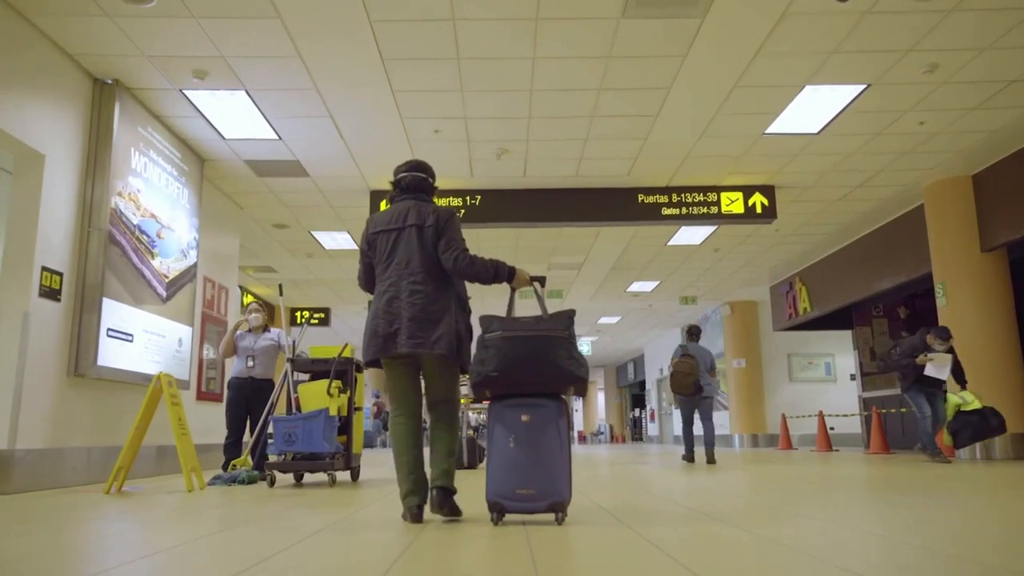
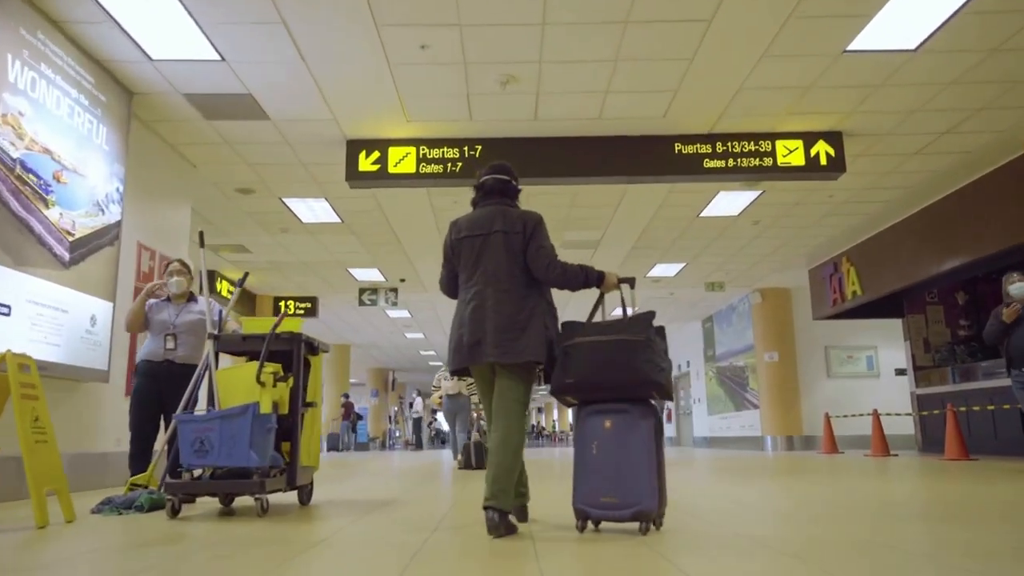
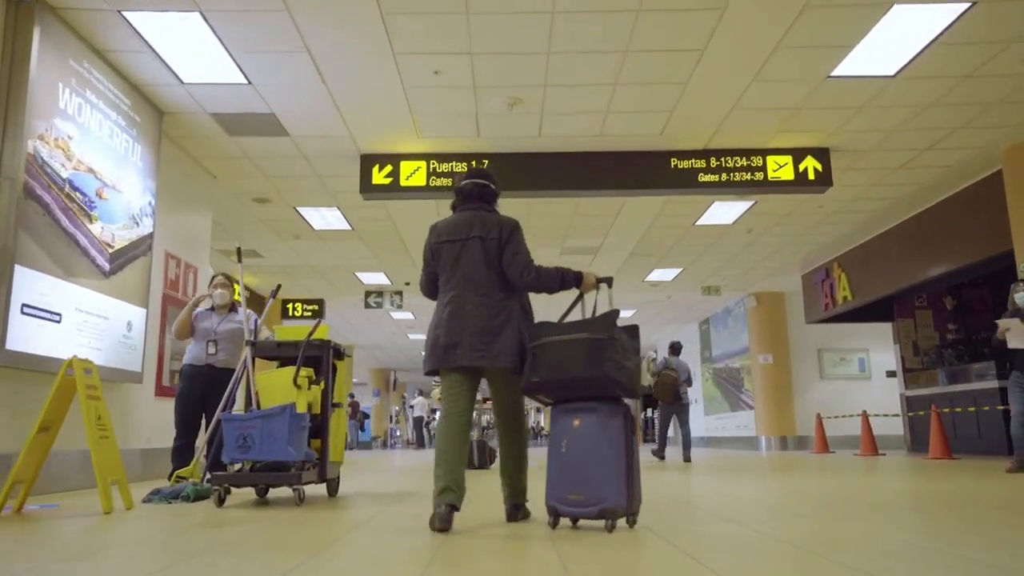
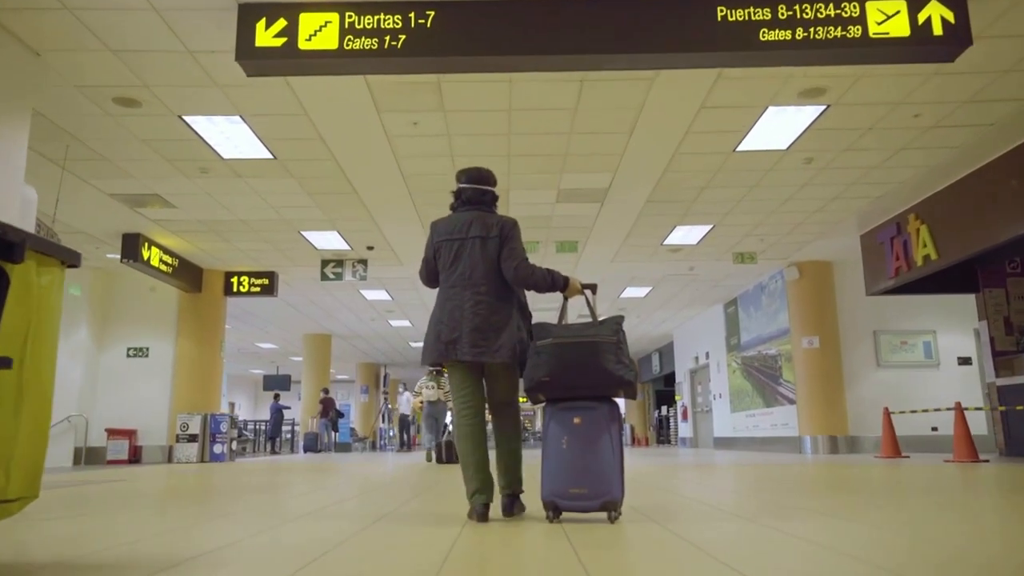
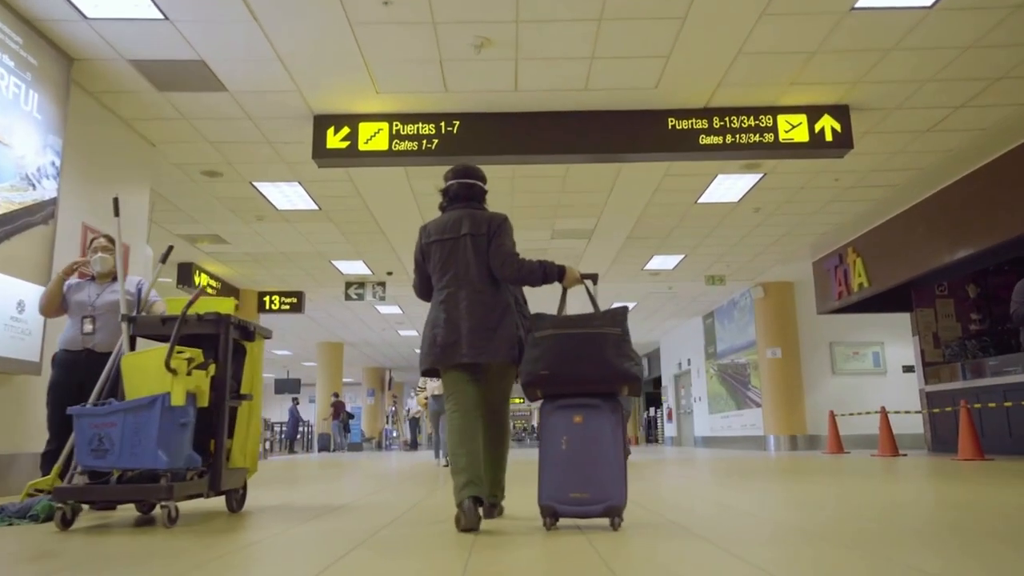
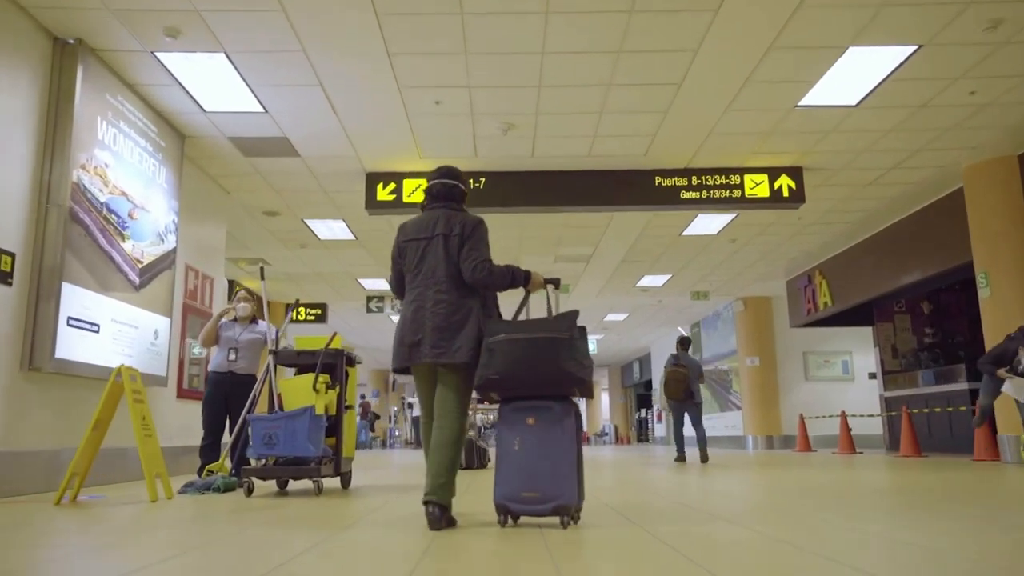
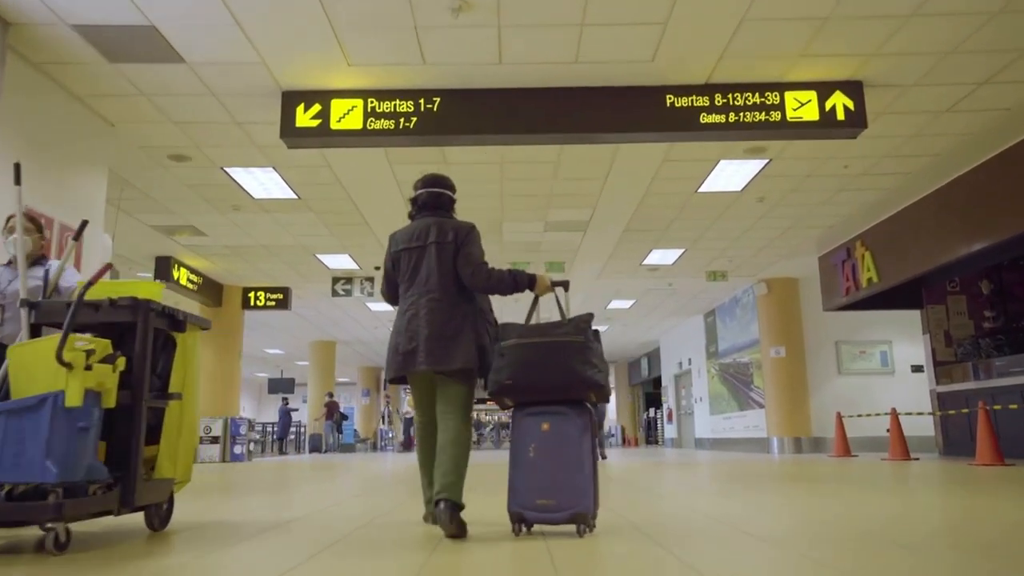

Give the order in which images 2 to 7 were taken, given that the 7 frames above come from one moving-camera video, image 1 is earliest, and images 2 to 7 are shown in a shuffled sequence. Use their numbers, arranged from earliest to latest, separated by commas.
6, 3, 2, 5, 7, 4
